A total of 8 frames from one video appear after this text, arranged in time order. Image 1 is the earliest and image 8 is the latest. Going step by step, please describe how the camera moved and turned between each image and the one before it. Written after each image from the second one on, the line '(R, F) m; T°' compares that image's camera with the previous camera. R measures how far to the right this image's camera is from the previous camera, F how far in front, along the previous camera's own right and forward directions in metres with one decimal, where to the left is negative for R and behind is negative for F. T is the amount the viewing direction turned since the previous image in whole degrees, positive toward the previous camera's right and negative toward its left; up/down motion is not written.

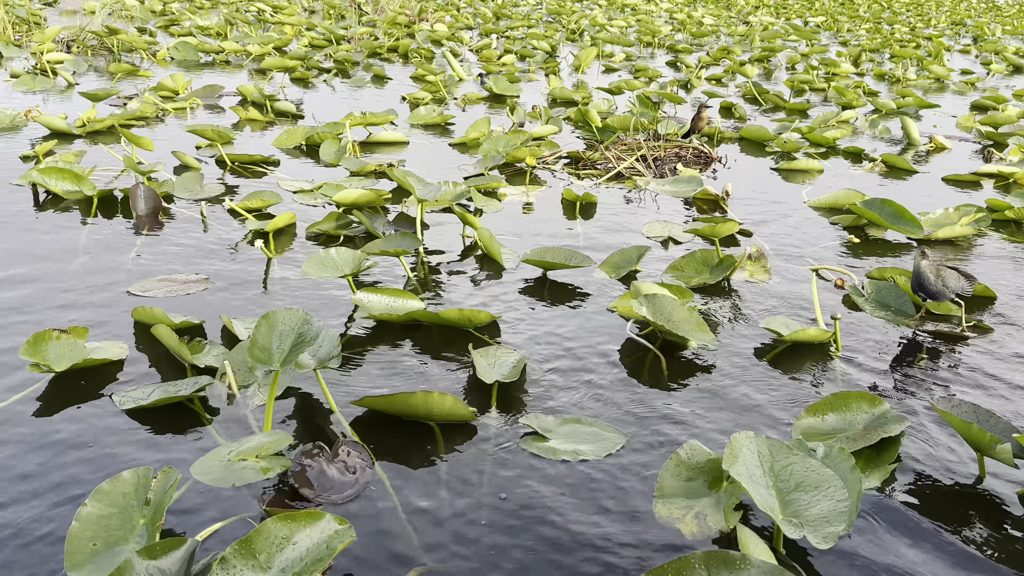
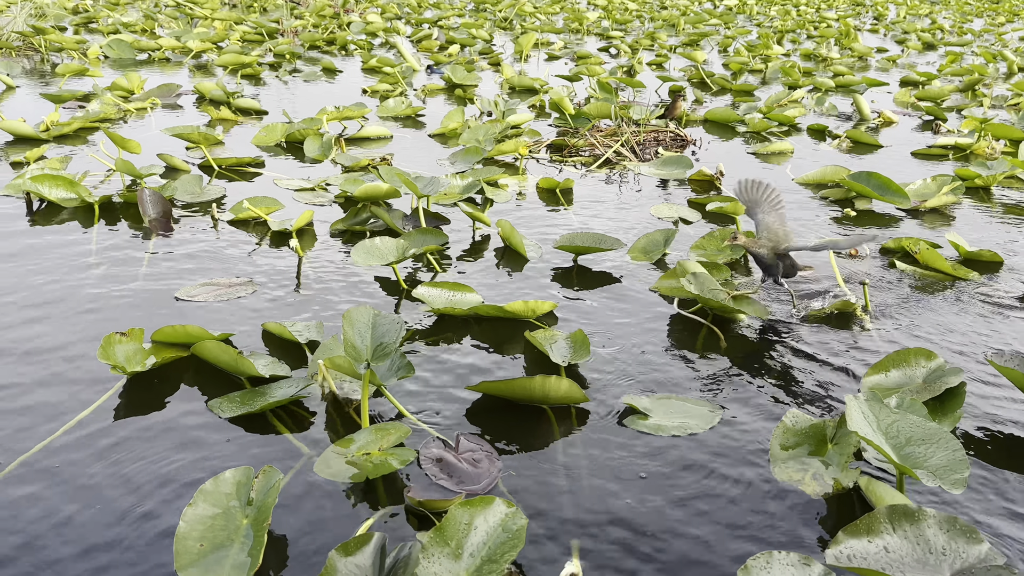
(-0.5, 0.0) m; +6°
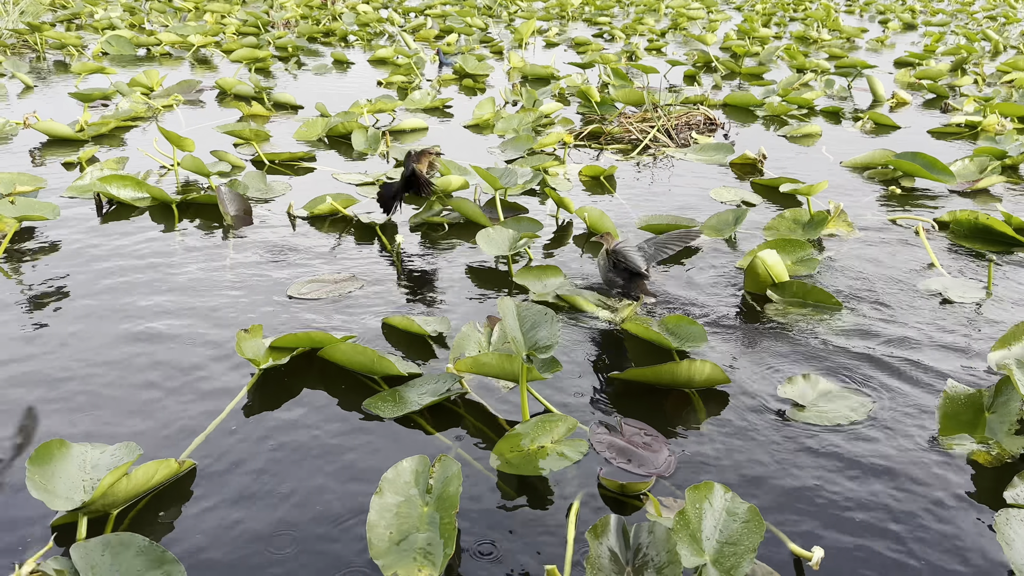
(-0.6, 0.0) m; +3°
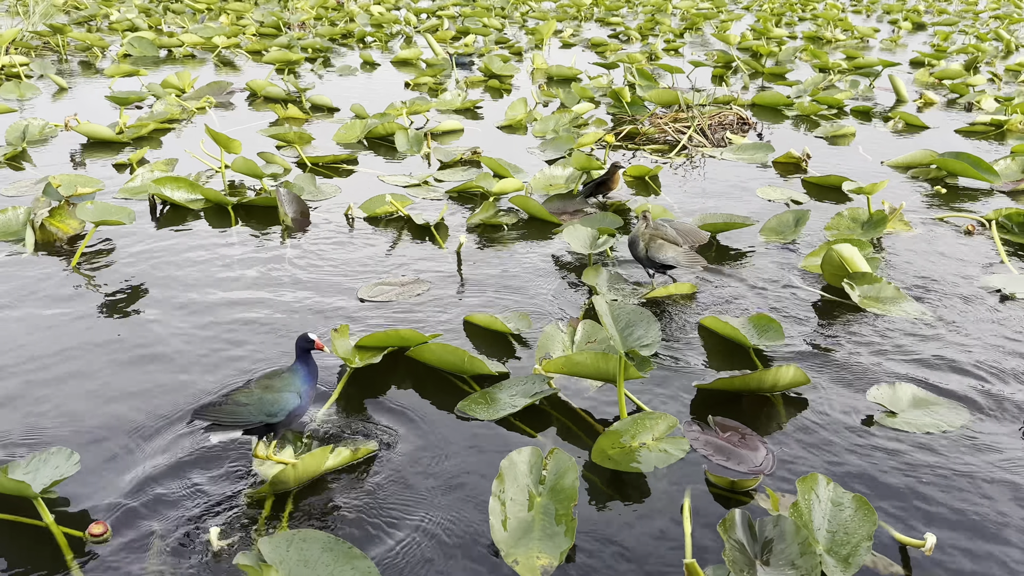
(-0.3, 0.0) m; 0°
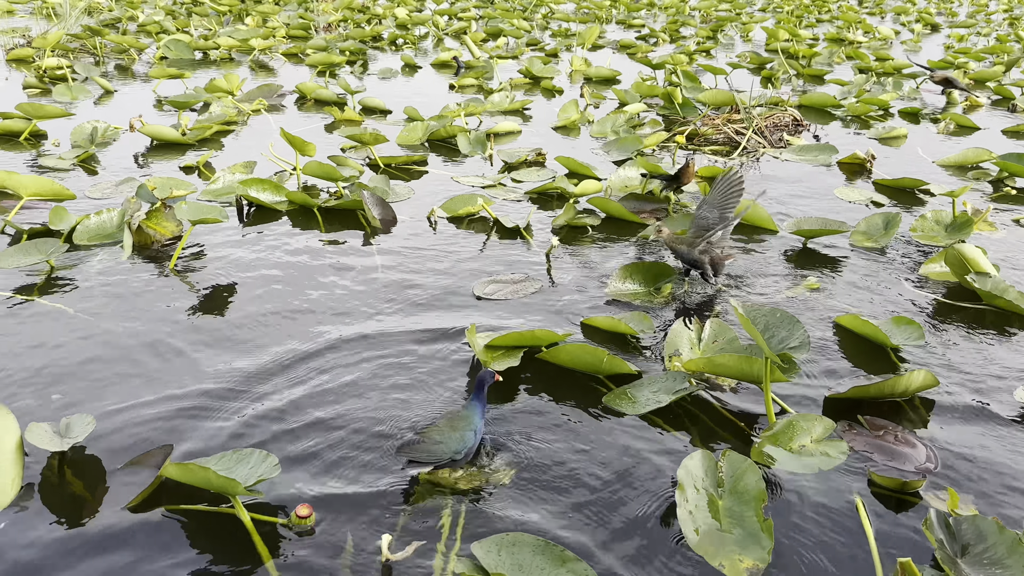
(-0.5, 0.0) m; 0°
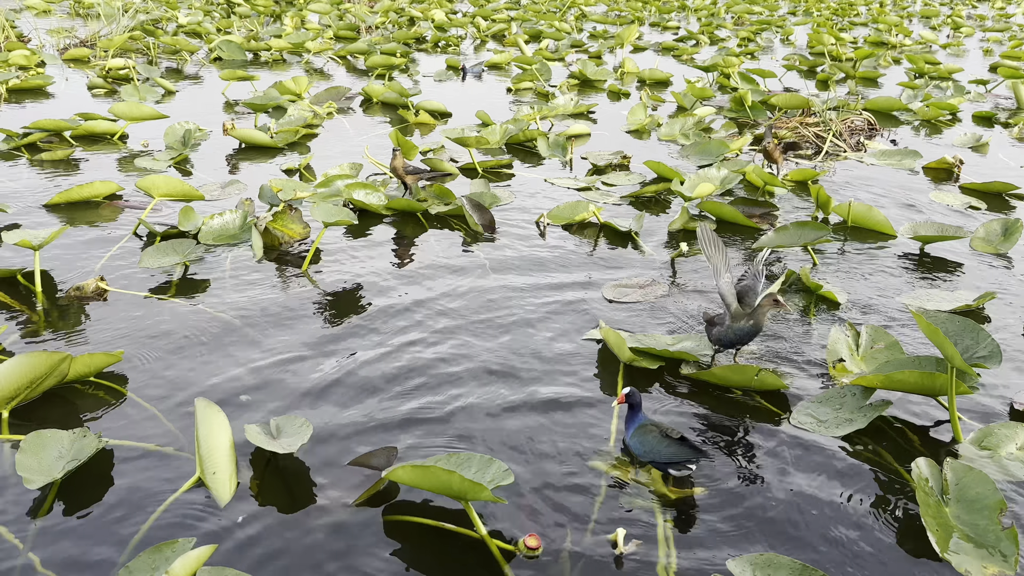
(-0.6, 0.0) m; 0°
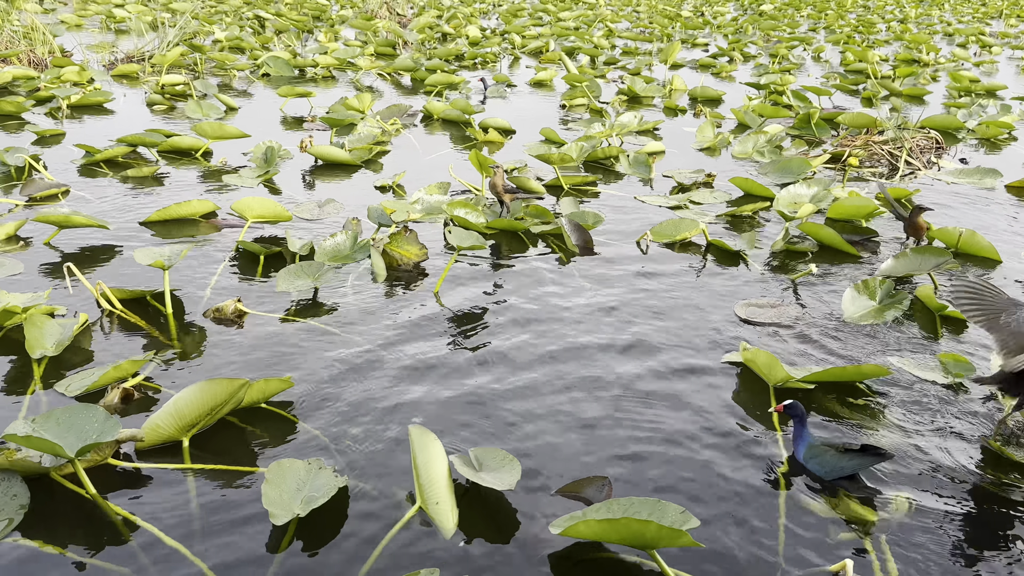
(-0.6, 0.0) m; 0°
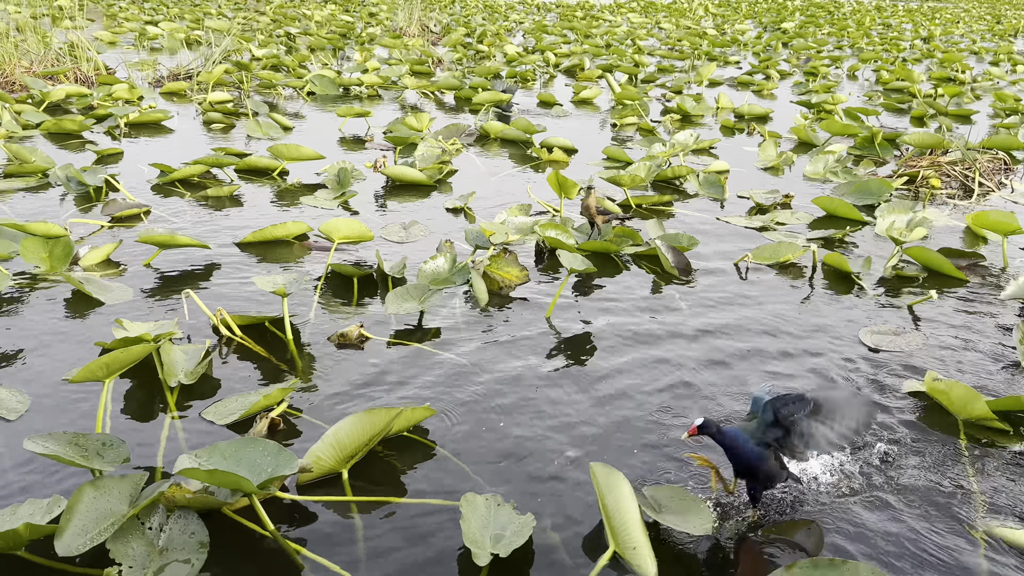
(-0.5, +0.1) m; 0°
